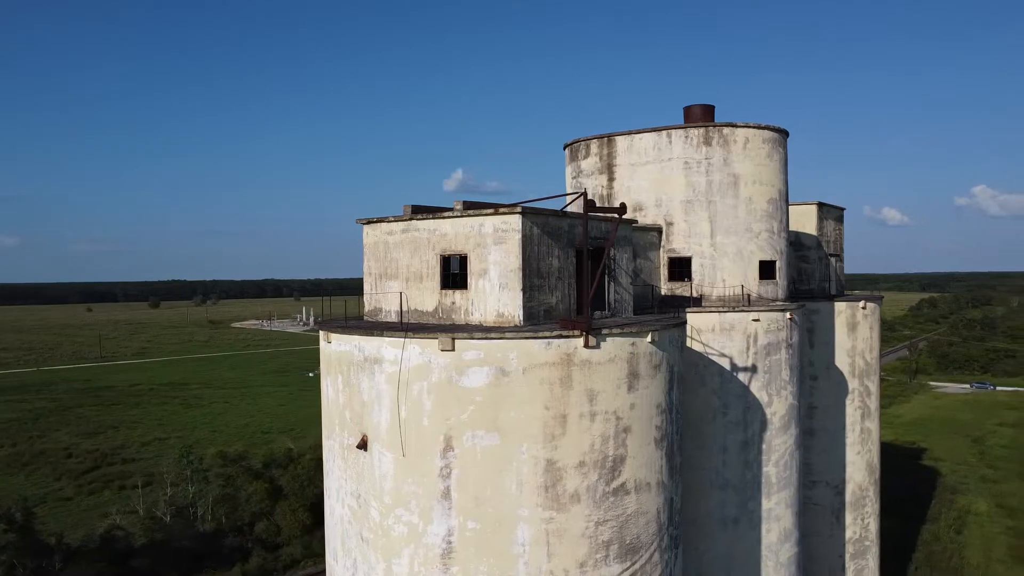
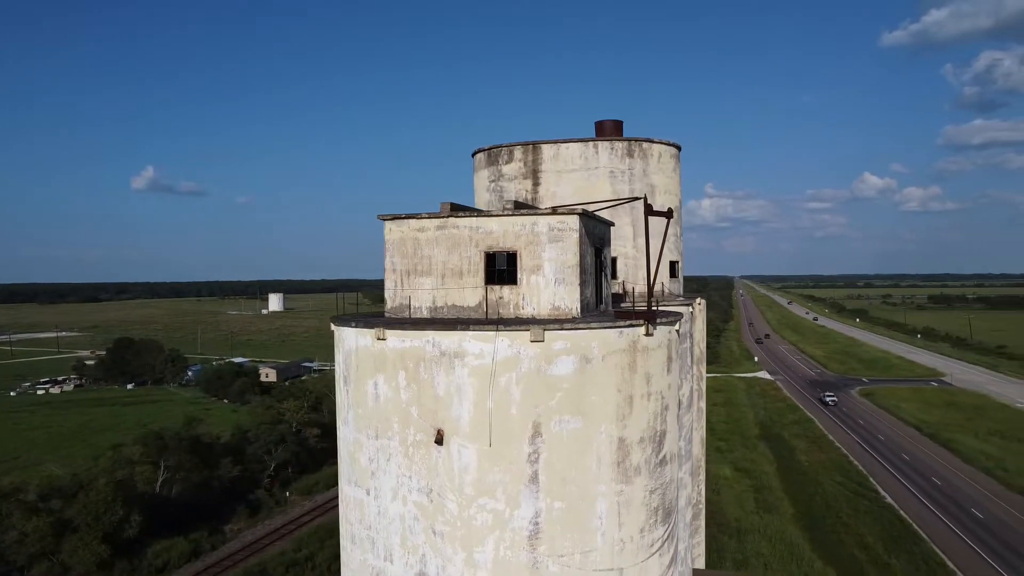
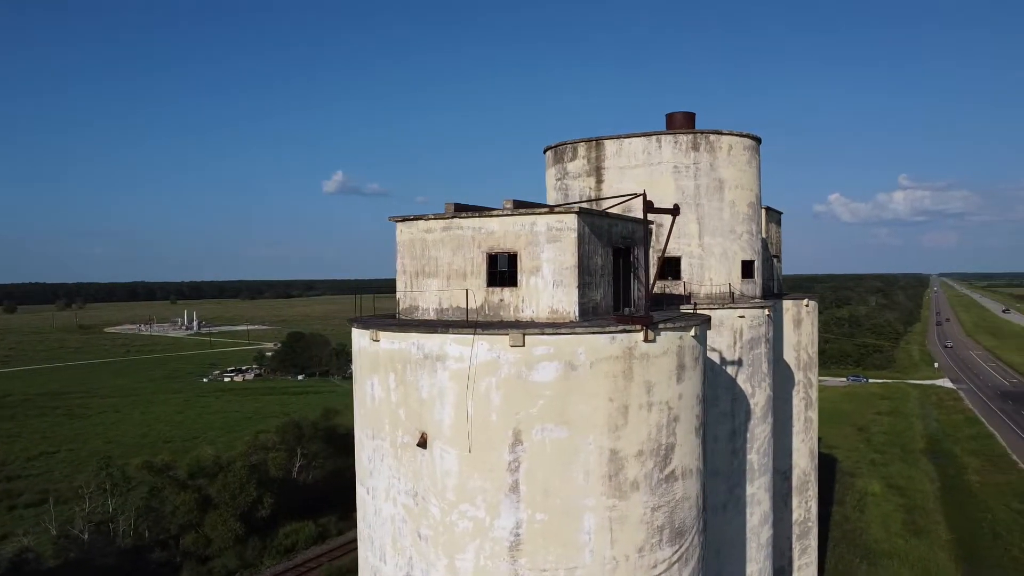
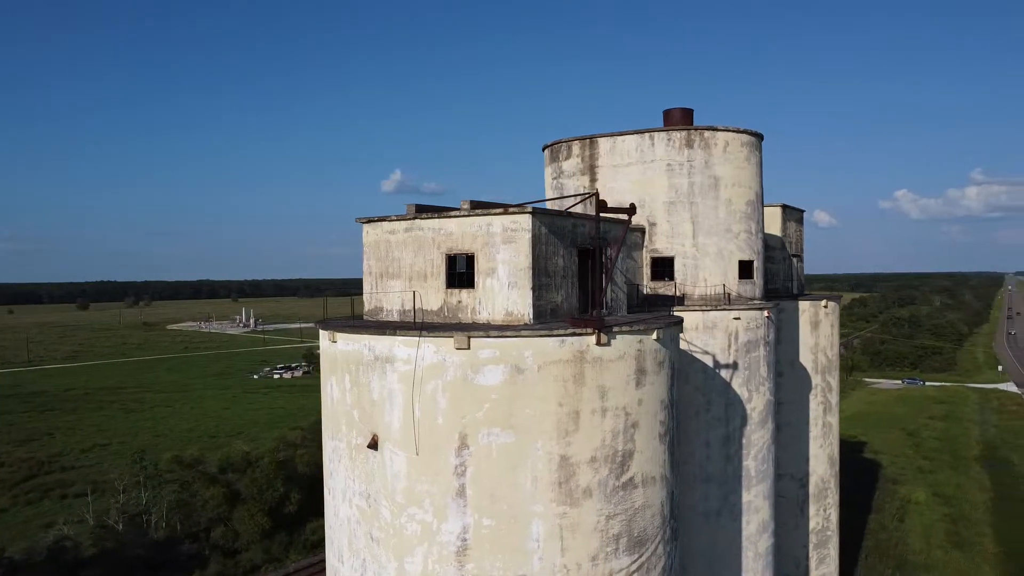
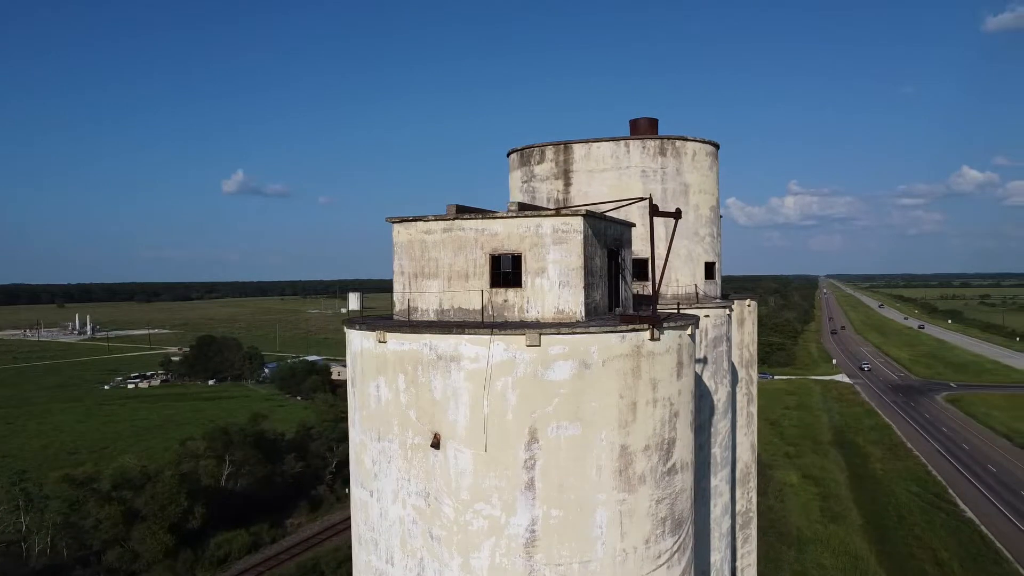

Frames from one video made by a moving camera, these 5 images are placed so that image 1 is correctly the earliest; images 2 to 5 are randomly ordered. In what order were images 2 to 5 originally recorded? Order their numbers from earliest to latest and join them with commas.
4, 3, 5, 2
